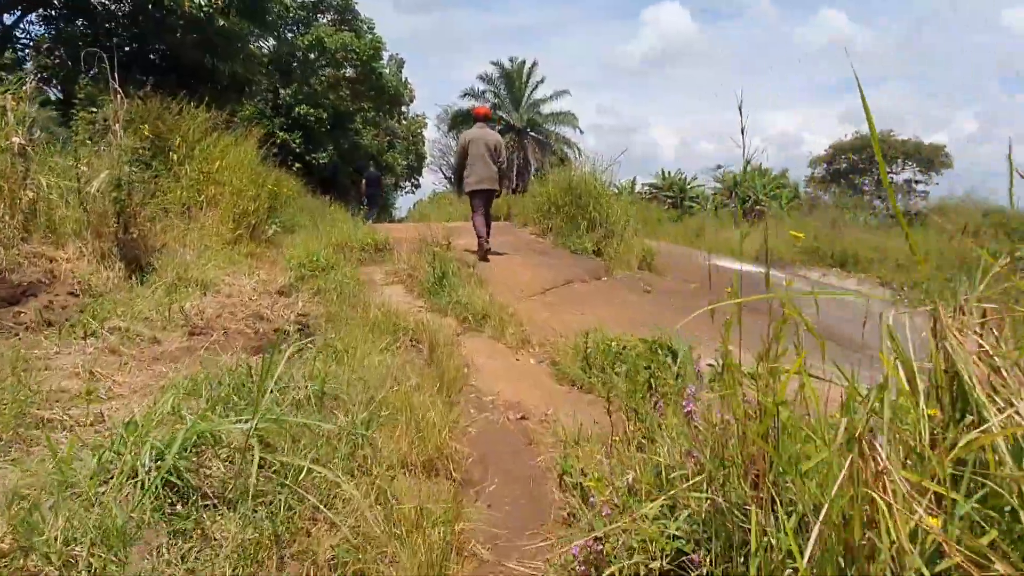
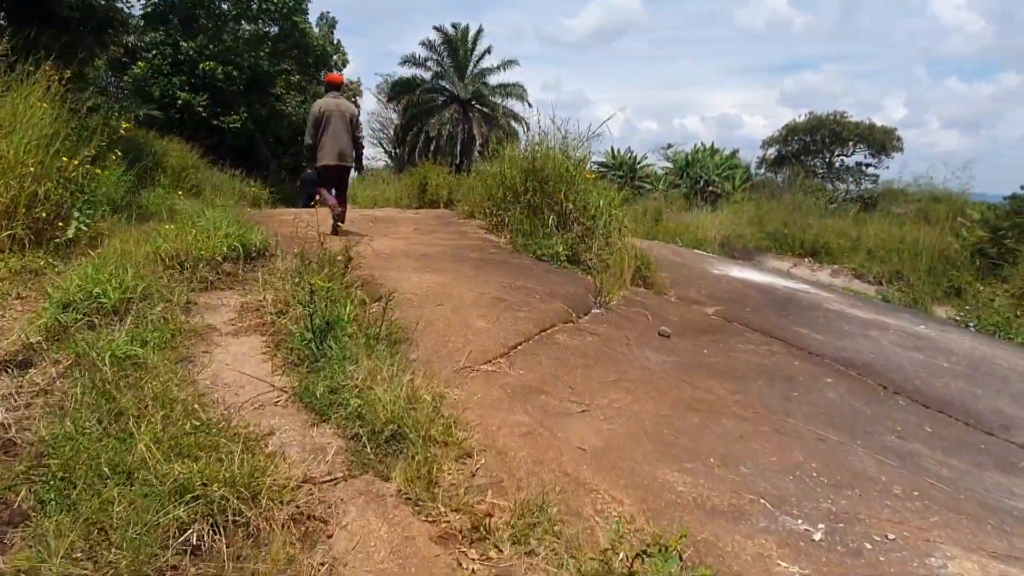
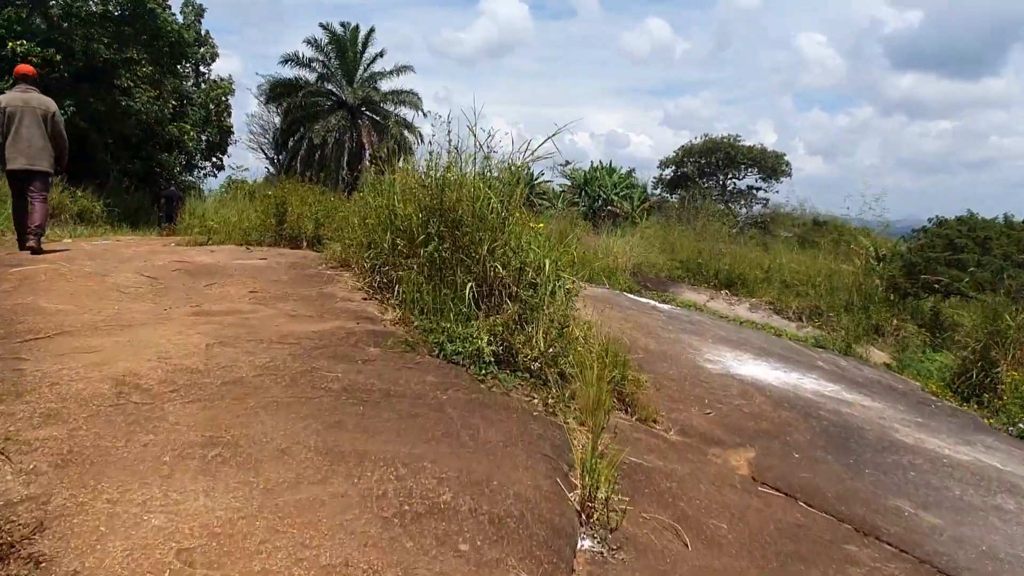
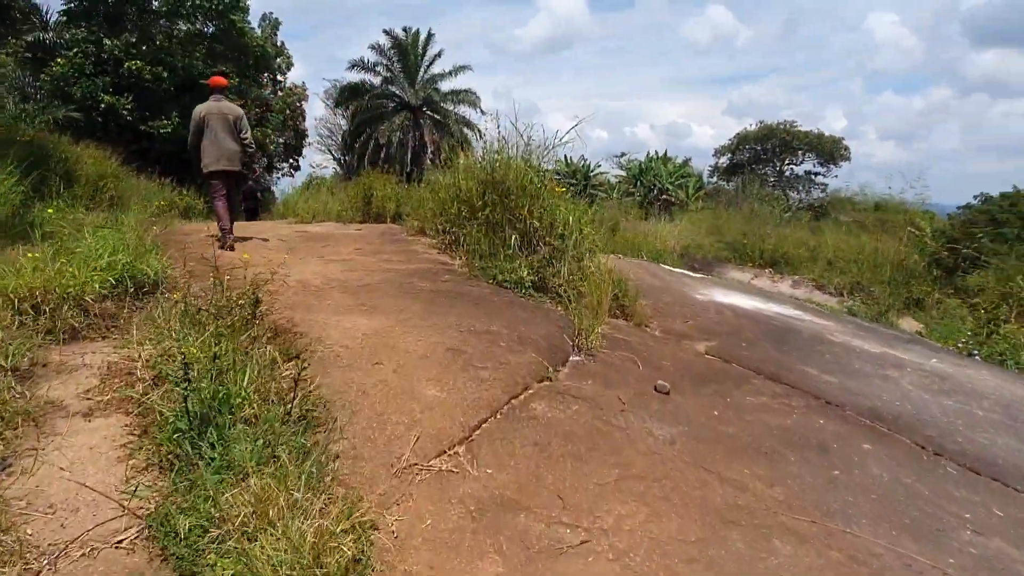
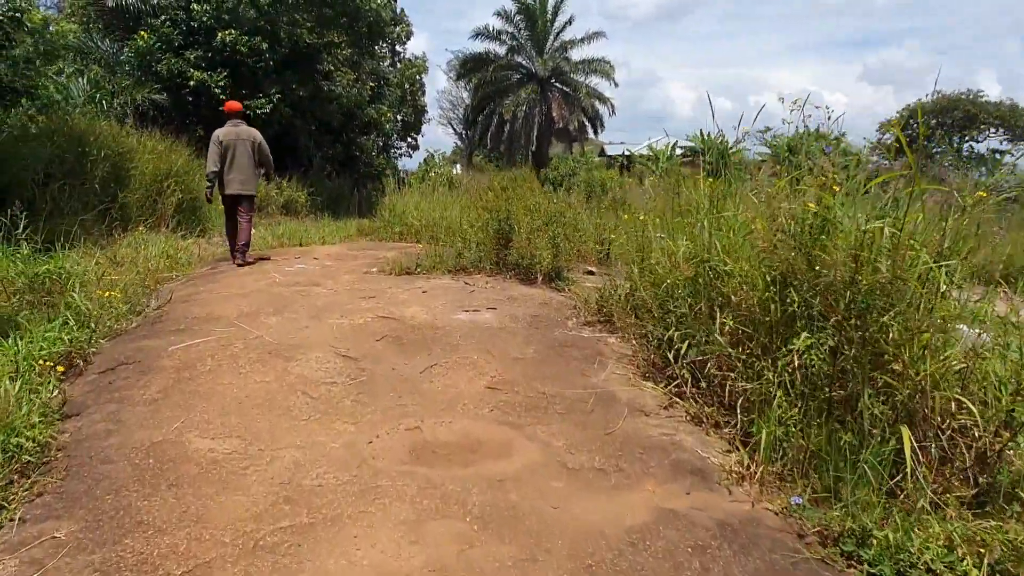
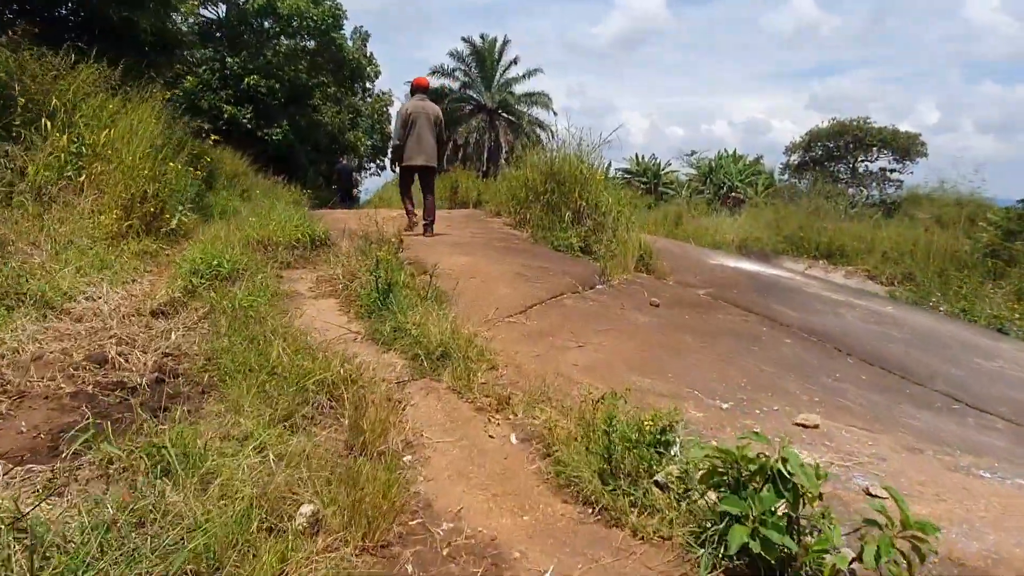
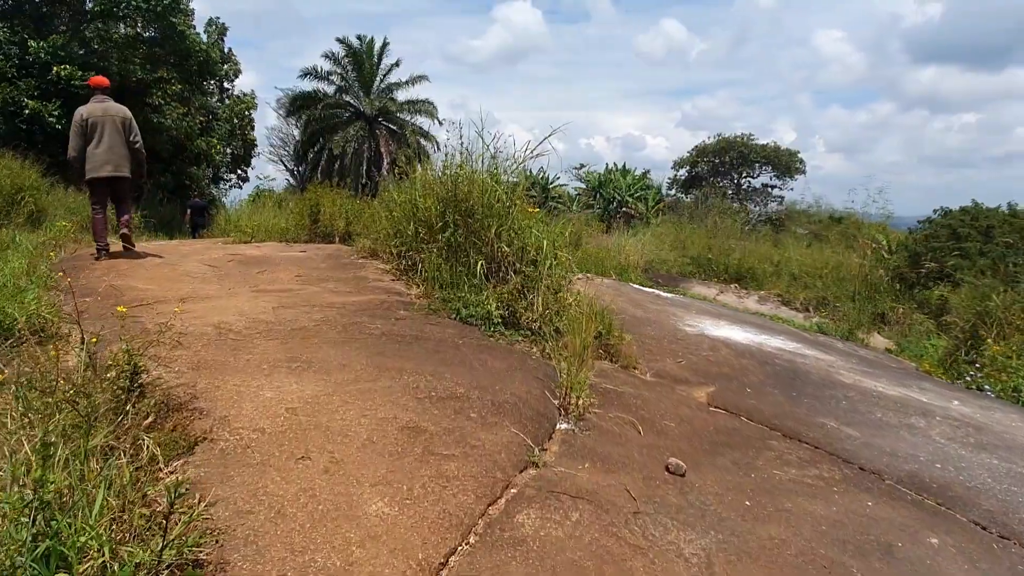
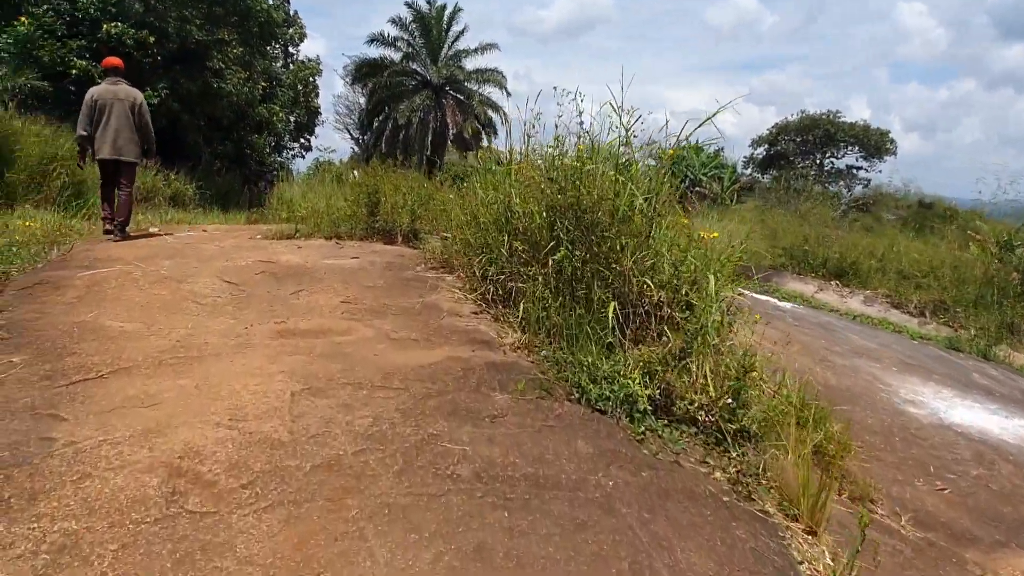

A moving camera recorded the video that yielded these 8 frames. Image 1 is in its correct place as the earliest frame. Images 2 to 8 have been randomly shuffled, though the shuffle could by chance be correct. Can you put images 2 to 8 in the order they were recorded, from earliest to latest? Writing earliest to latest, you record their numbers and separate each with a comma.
6, 2, 4, 7, 3, 8, 5
